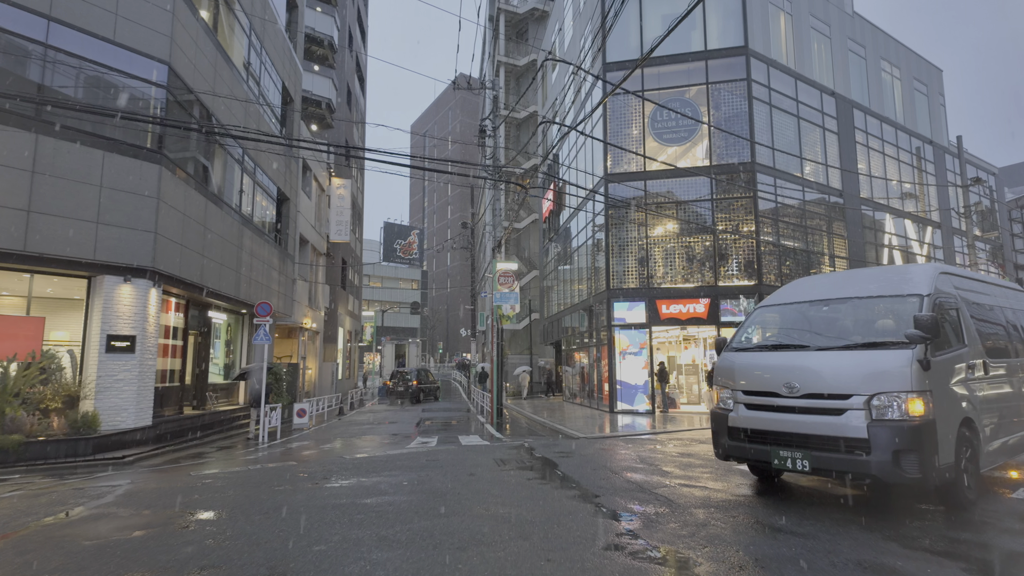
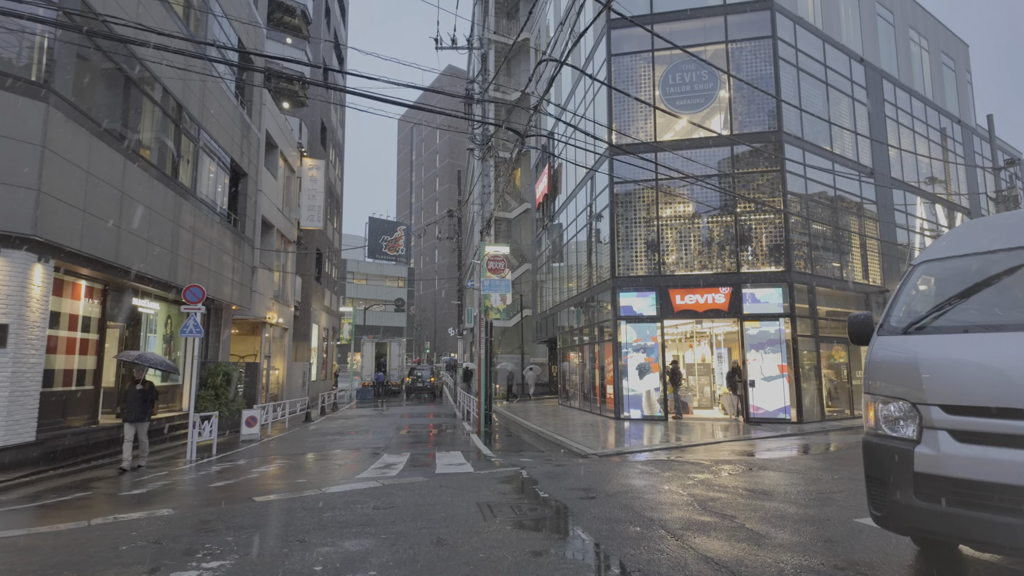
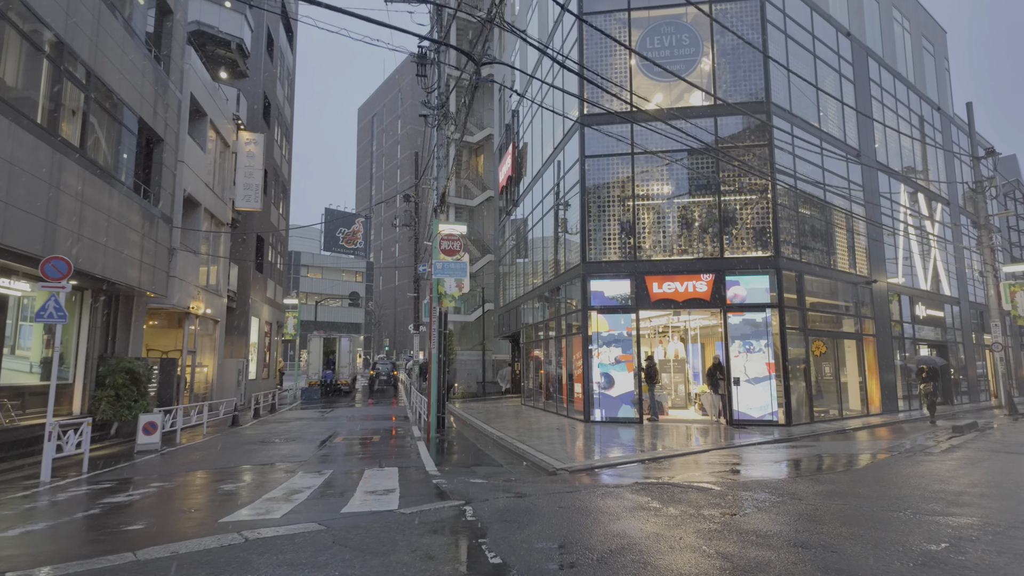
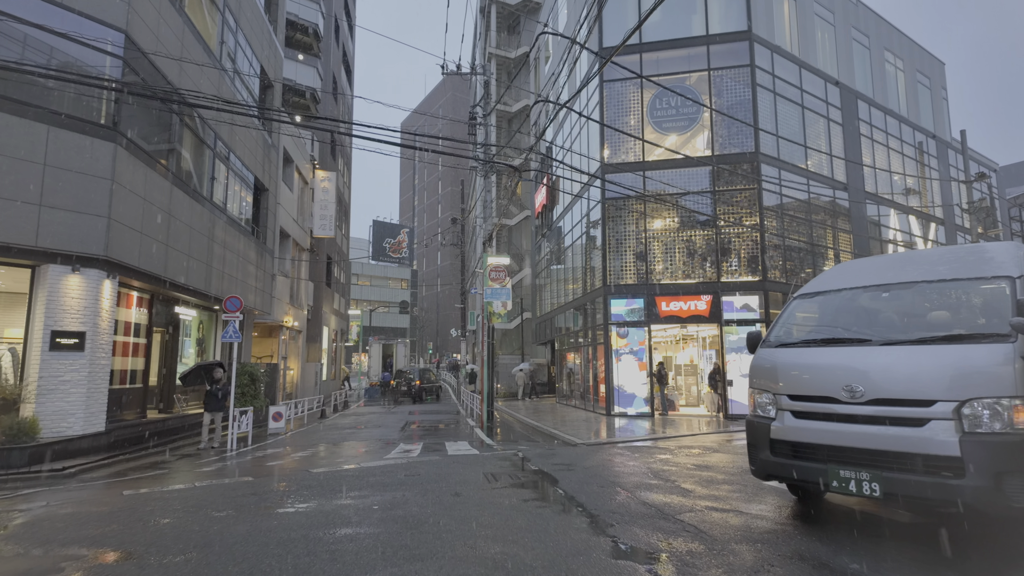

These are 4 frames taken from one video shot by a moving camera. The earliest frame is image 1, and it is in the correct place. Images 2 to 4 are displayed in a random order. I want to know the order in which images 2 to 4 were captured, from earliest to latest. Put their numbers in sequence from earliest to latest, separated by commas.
4, 2, 3
